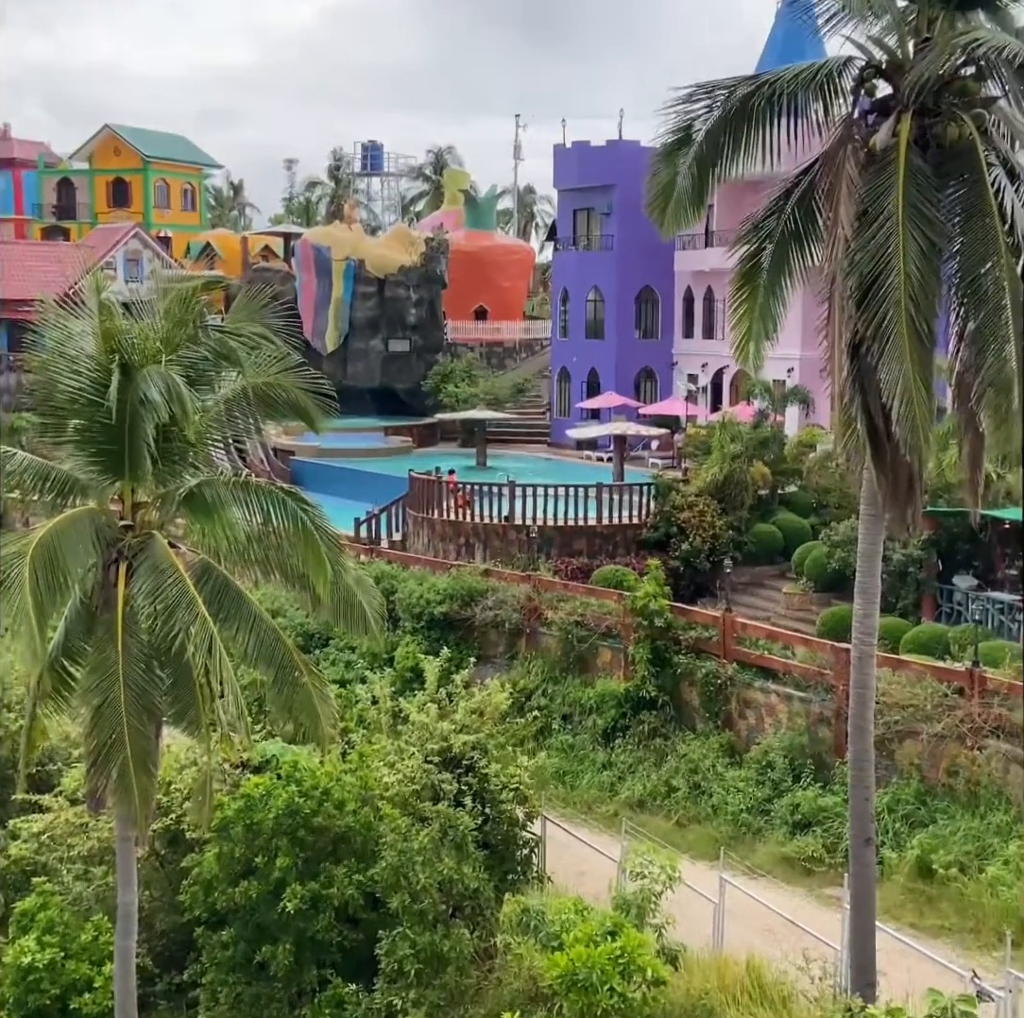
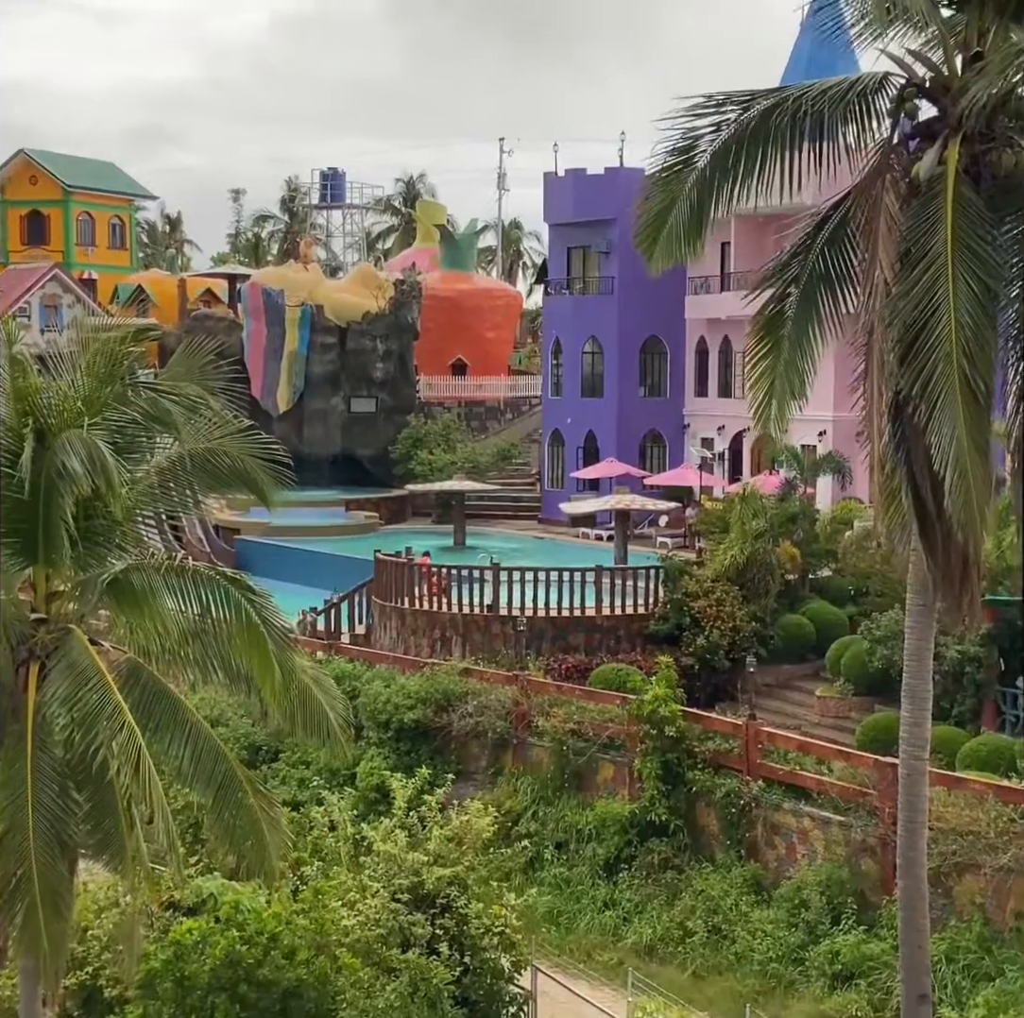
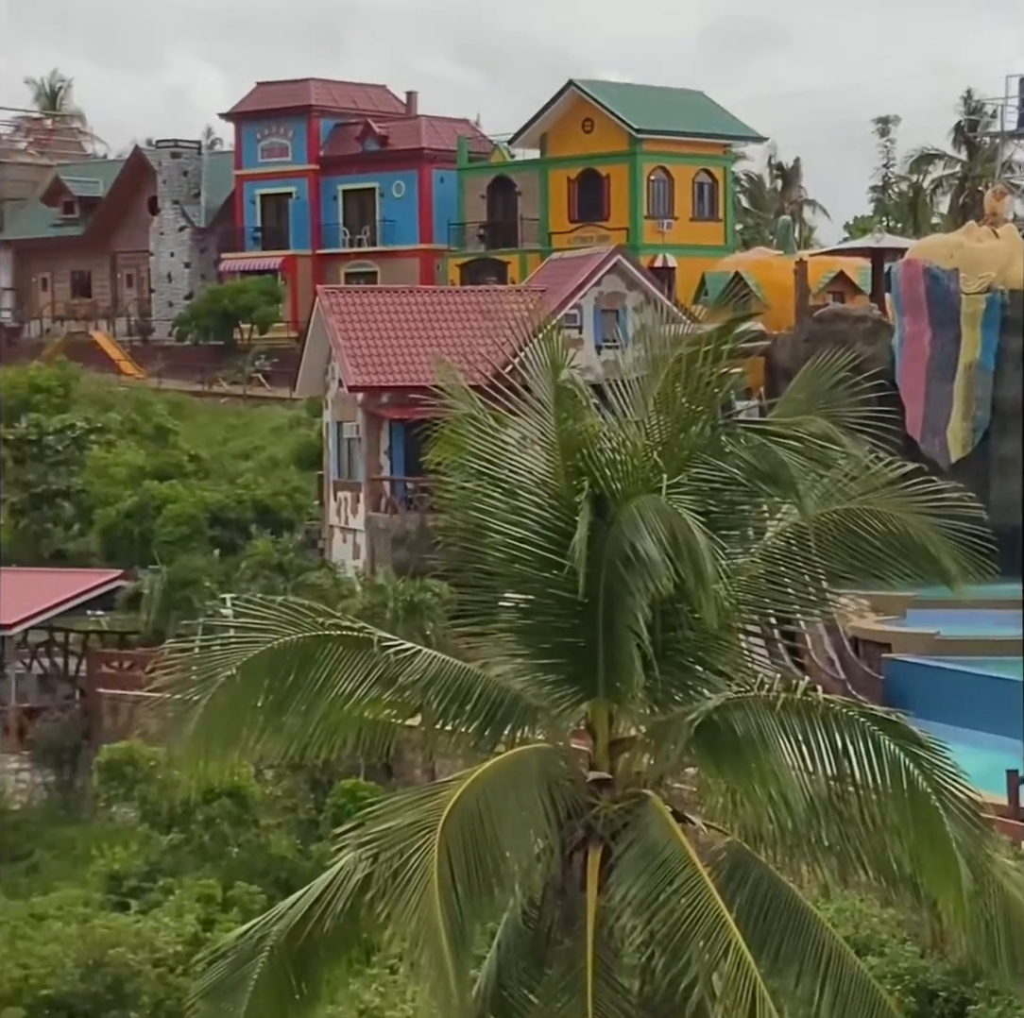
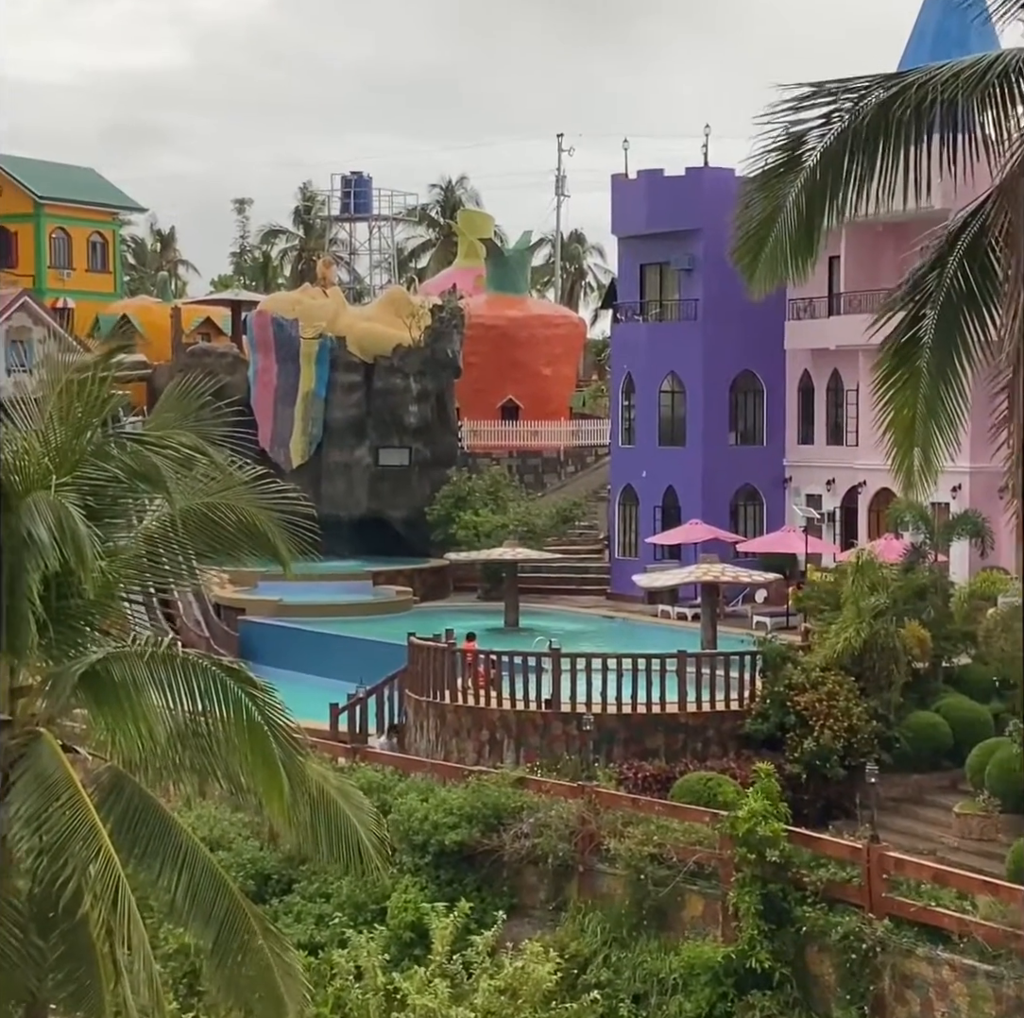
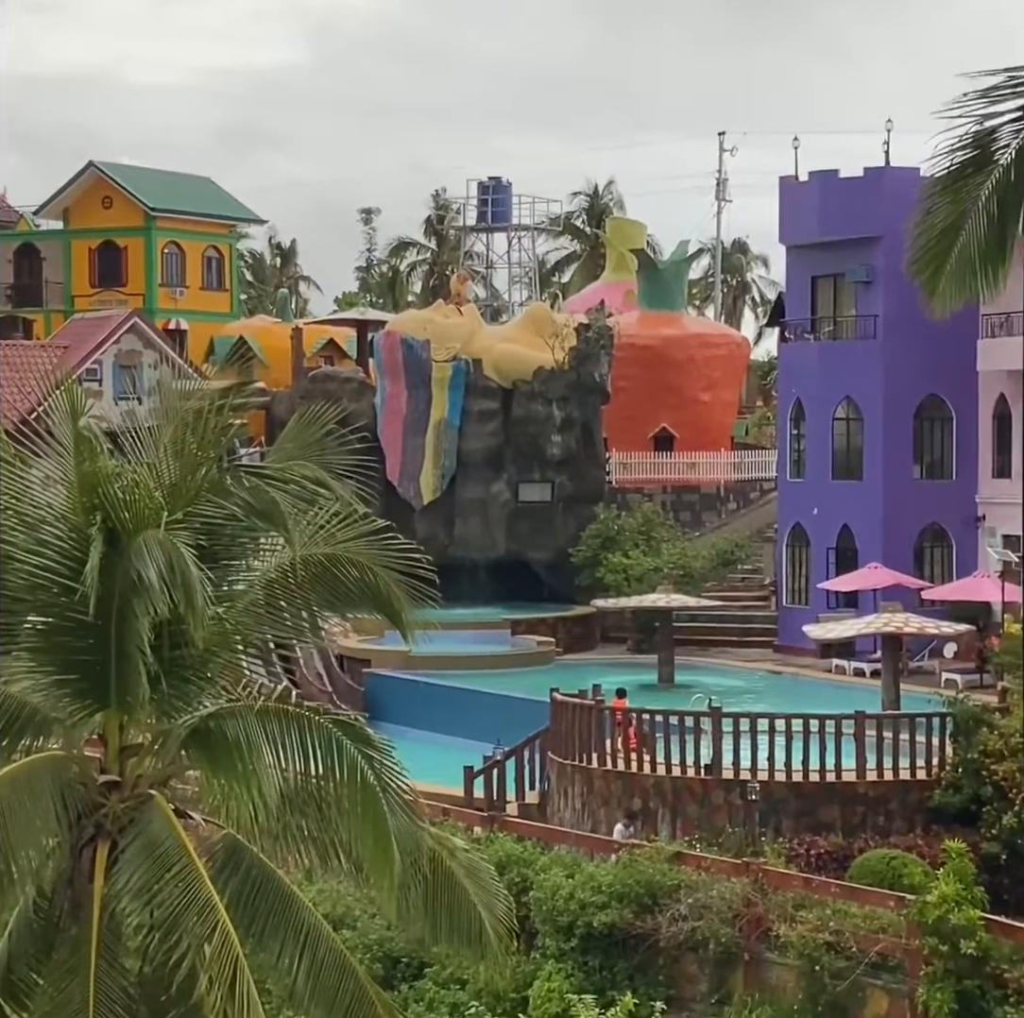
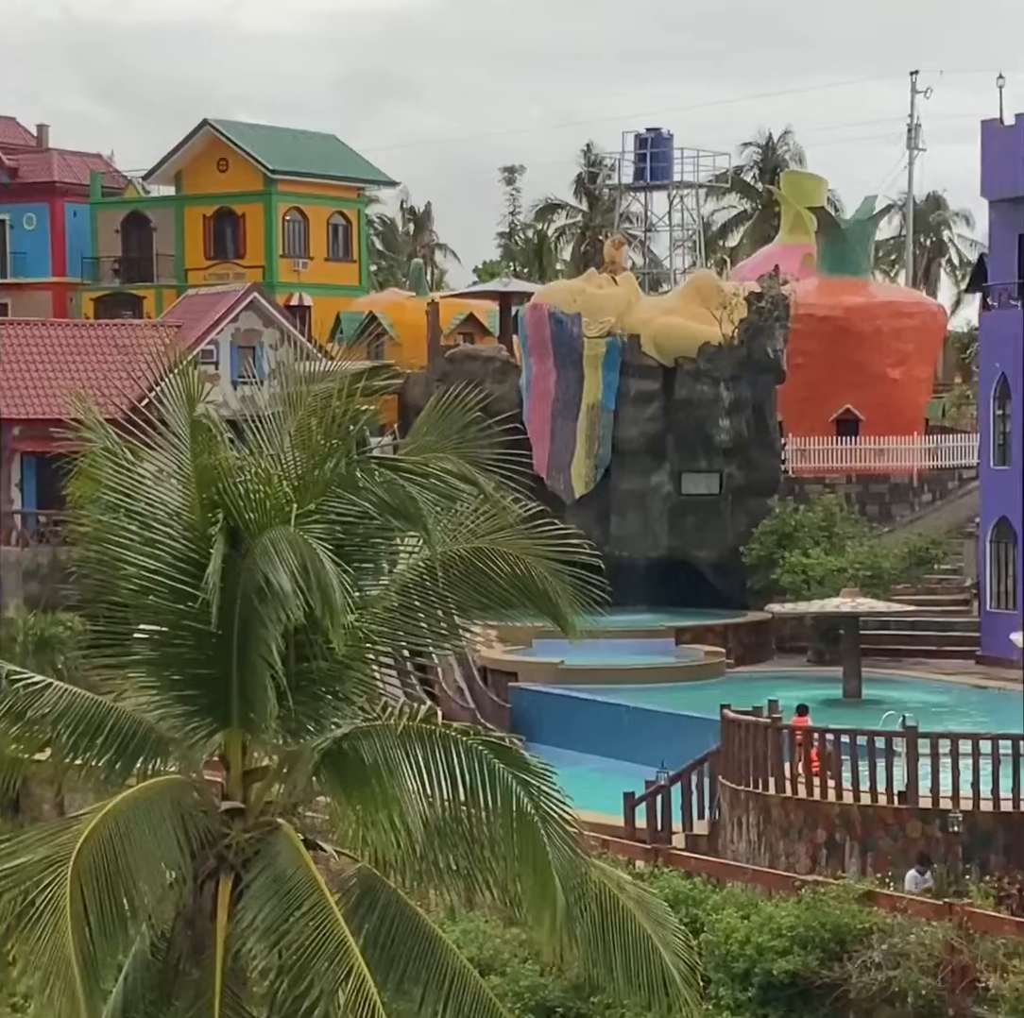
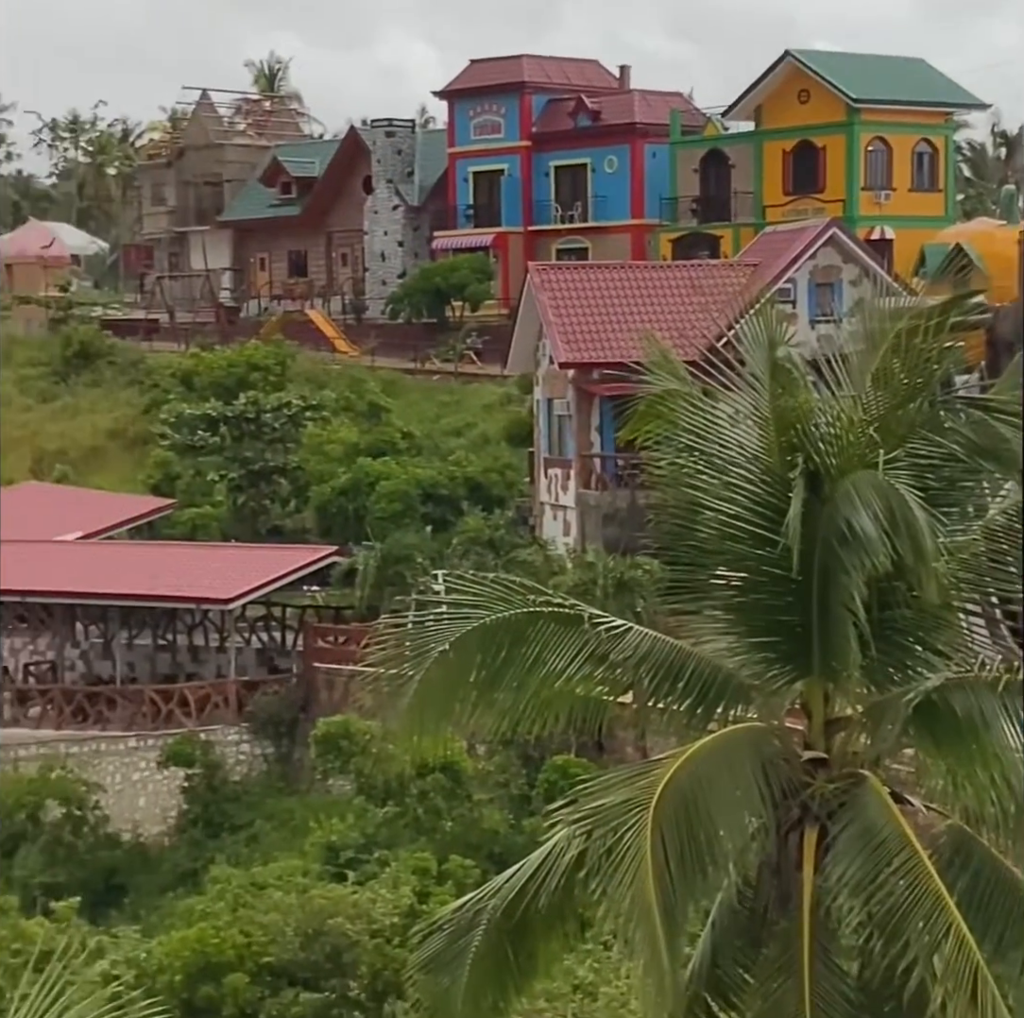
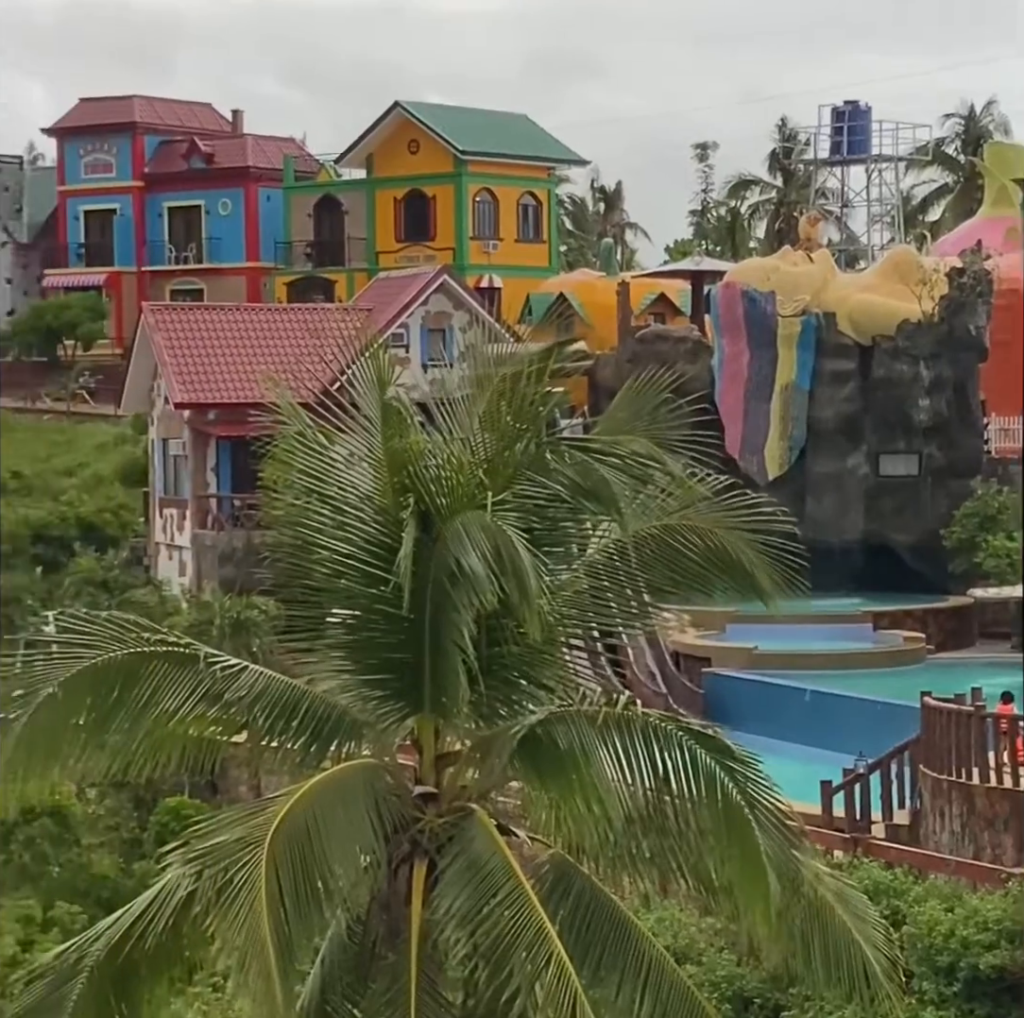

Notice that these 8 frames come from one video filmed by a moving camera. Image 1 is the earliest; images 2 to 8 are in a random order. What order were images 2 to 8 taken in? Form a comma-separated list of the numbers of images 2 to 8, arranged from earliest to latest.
2, 4, 5, 6, 8, 3, 7
